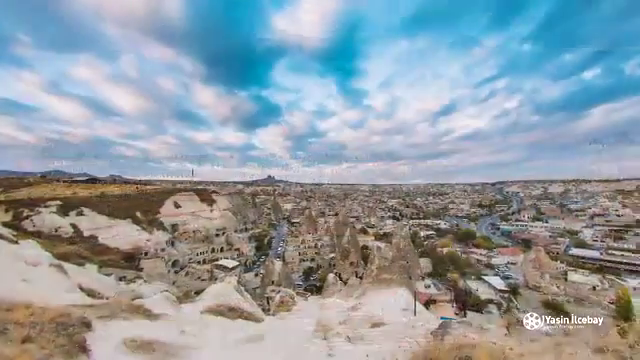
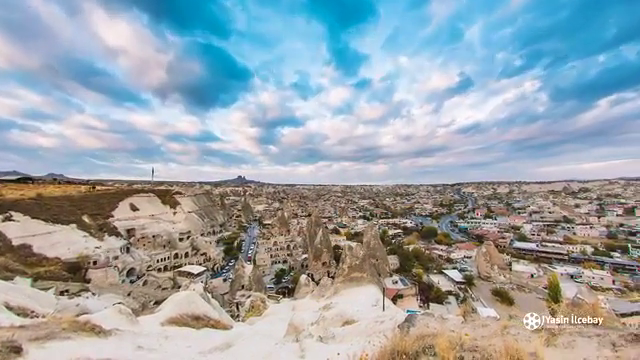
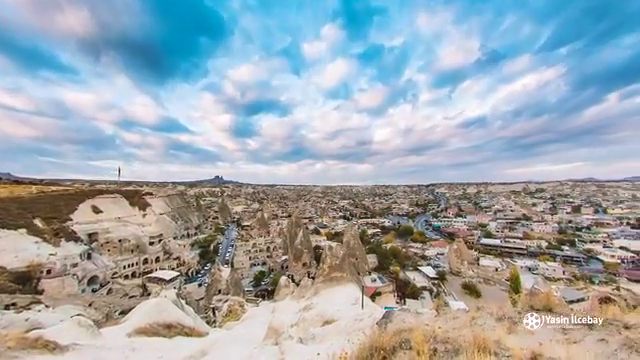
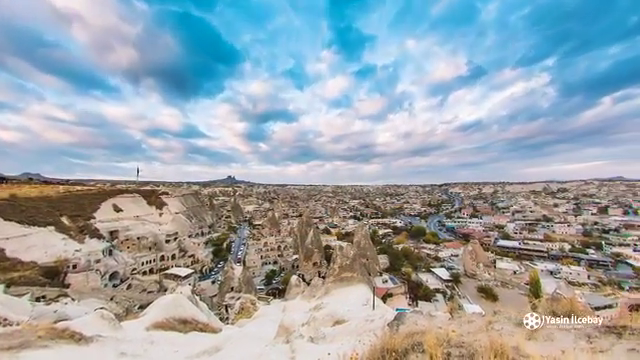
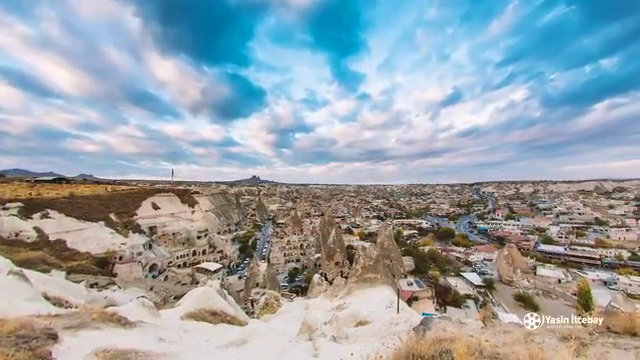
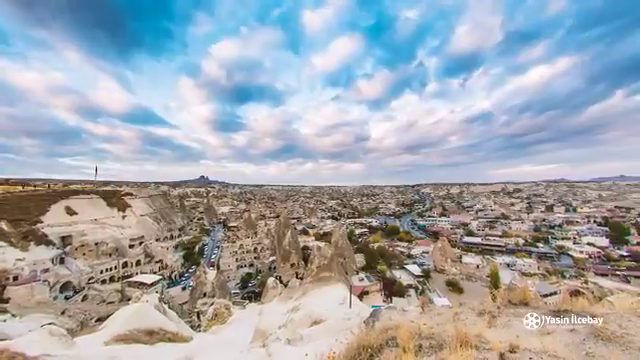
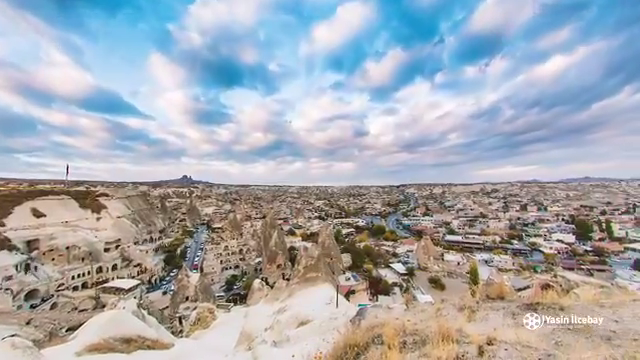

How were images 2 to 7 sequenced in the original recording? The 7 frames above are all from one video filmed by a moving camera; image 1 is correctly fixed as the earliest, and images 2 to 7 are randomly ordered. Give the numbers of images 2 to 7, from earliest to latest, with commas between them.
5, 2, 4, 3, 6, 7
